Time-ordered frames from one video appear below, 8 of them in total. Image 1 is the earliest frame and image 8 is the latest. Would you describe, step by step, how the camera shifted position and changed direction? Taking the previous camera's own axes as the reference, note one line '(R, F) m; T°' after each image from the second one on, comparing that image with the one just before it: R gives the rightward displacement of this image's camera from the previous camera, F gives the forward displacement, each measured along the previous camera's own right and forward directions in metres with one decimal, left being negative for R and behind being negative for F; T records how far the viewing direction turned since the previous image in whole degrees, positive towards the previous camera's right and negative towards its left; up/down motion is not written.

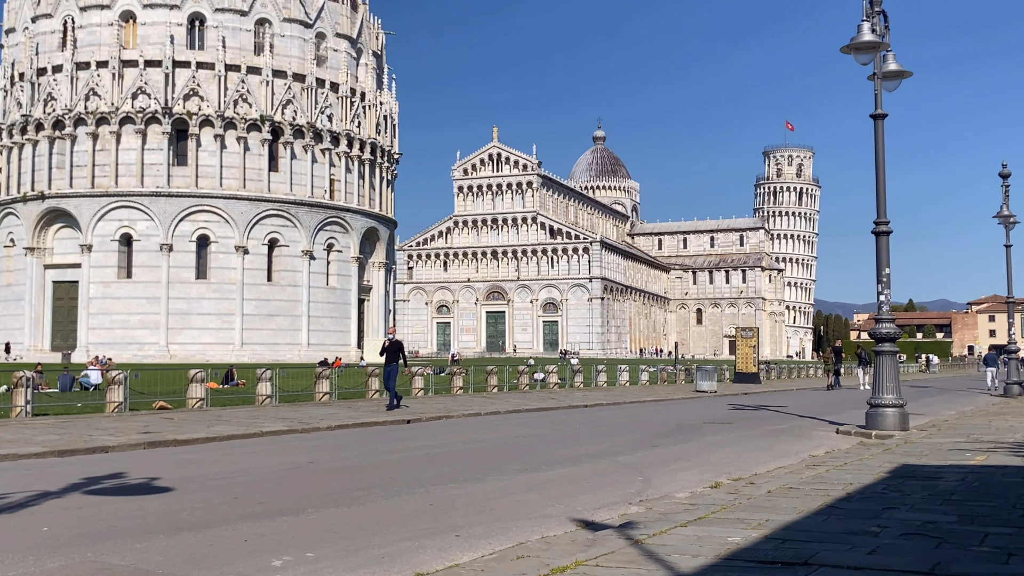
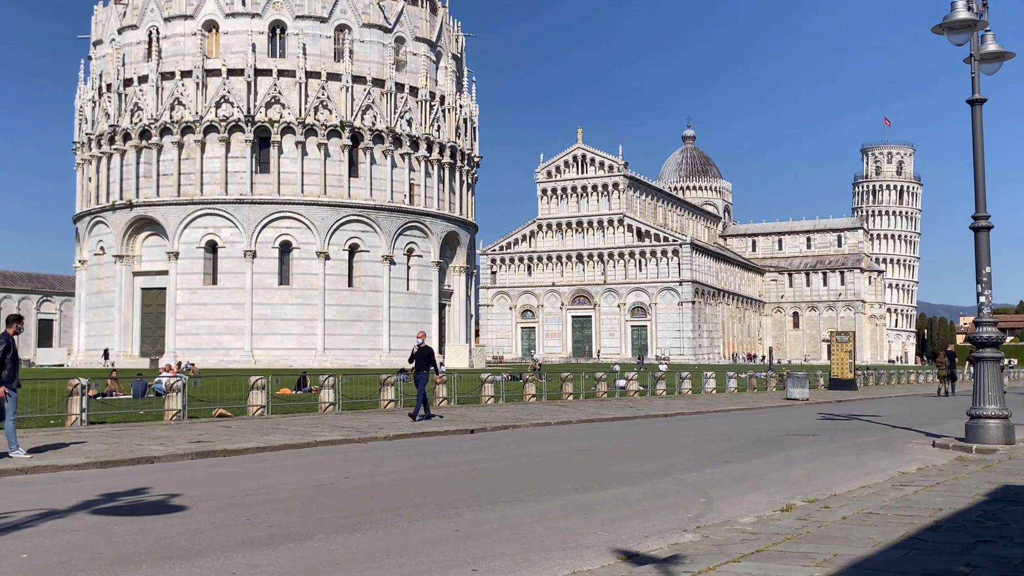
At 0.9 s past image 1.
(+0.4, +0.9) m; -5°
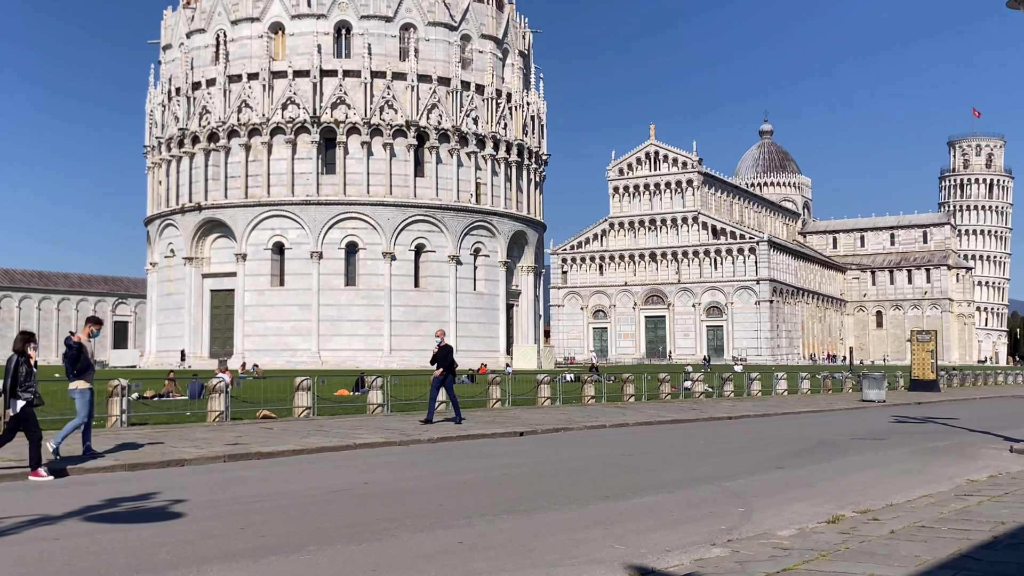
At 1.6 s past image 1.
(+0.5, +0.7) m; -4°
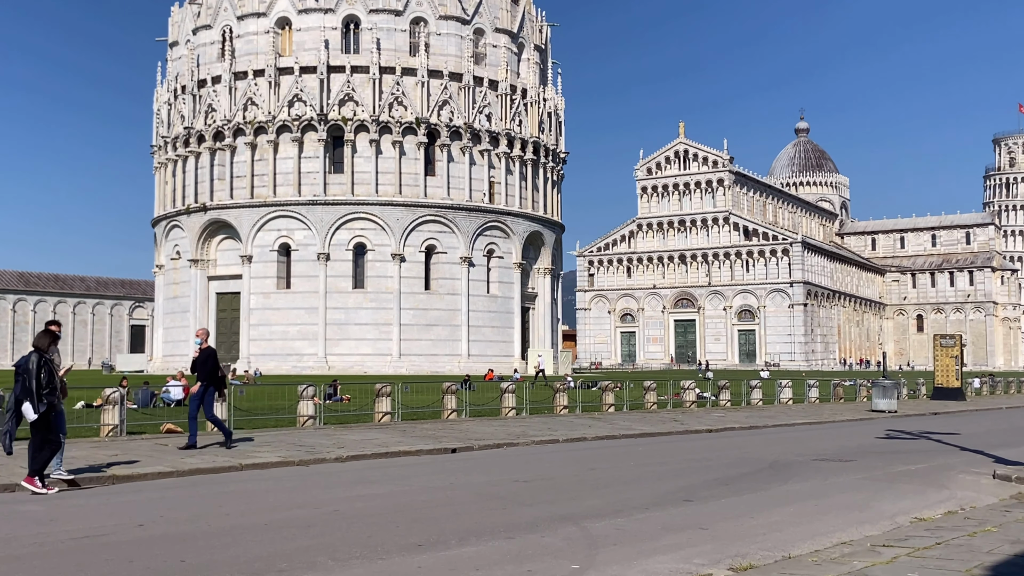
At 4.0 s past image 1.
(+1.9, +2.0) m; -3°
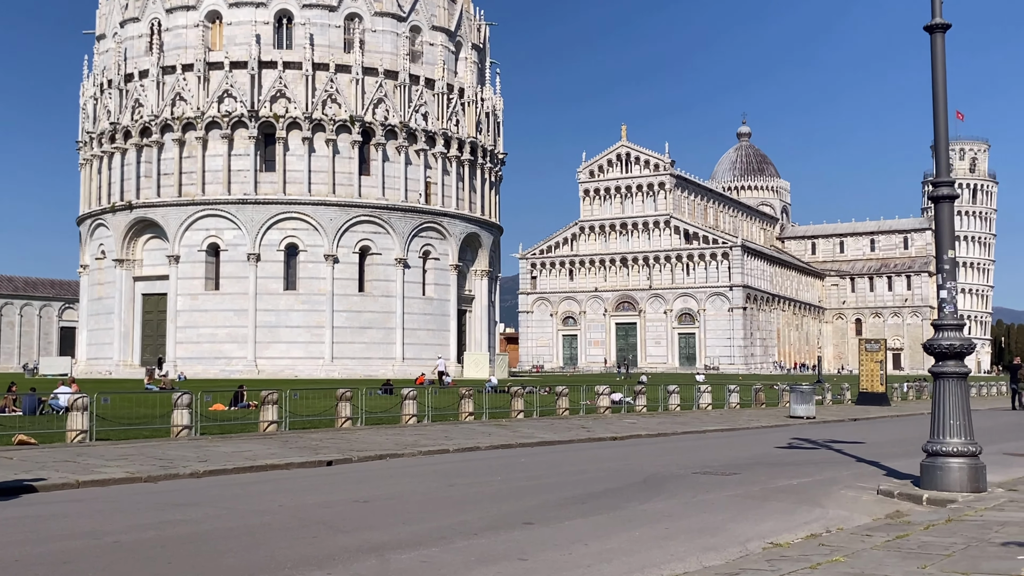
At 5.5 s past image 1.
(+1.2, +0.9) m; +2°
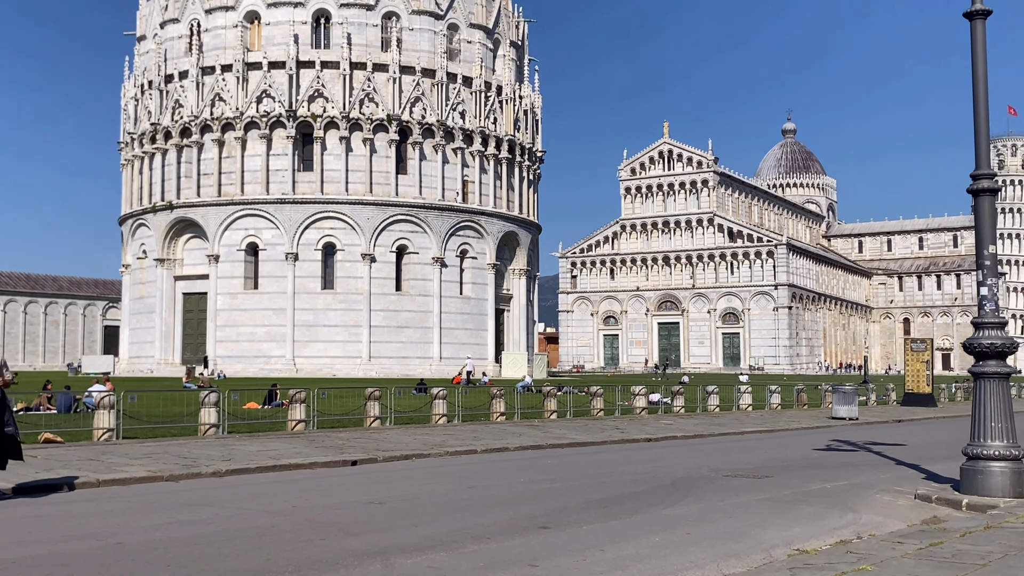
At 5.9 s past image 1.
(+0.2, +0.3) m; -2°
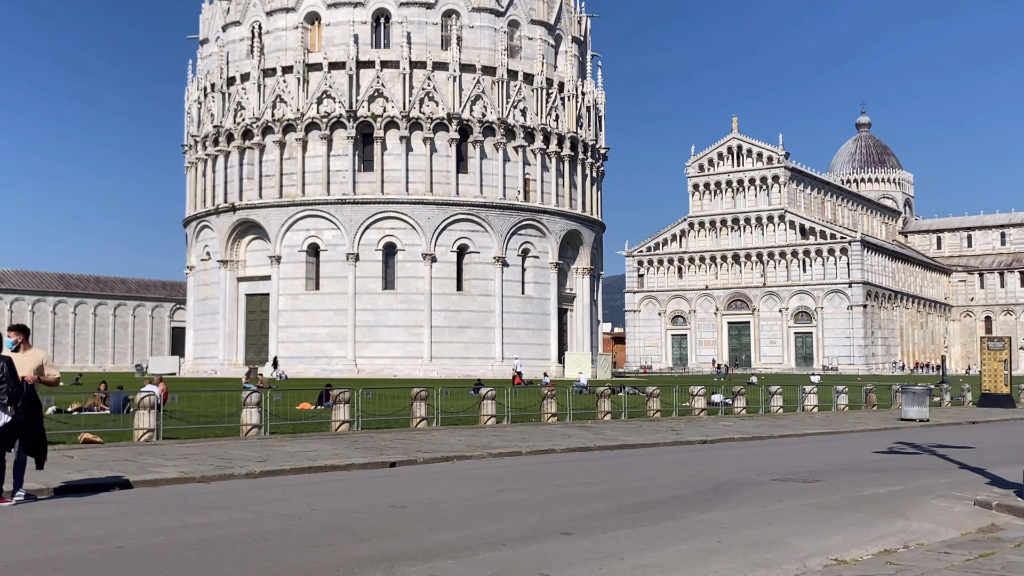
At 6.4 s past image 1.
(+0.4, +0.6) m; -4°
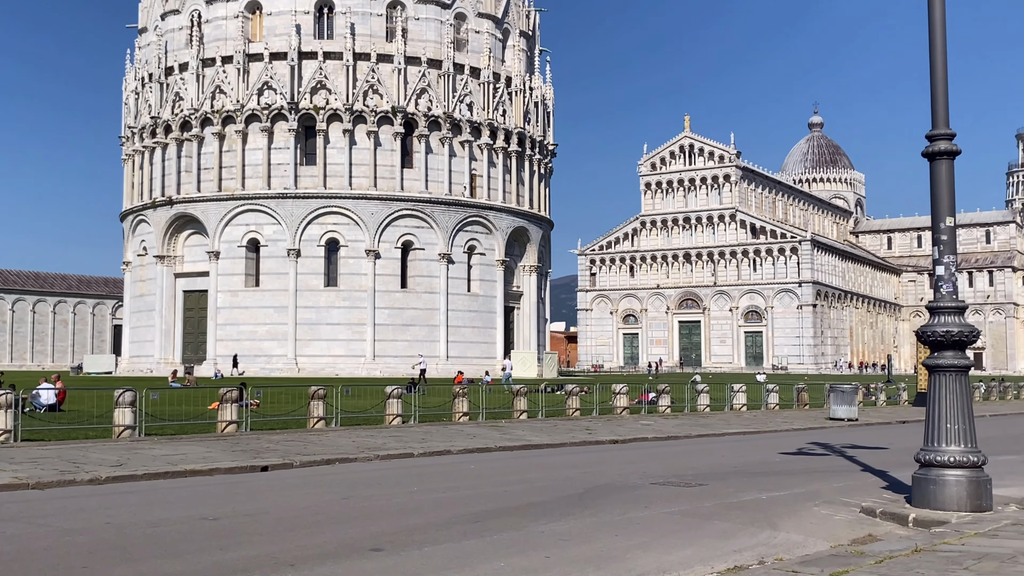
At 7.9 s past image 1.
(+1.1, +0.9) m; +2°
